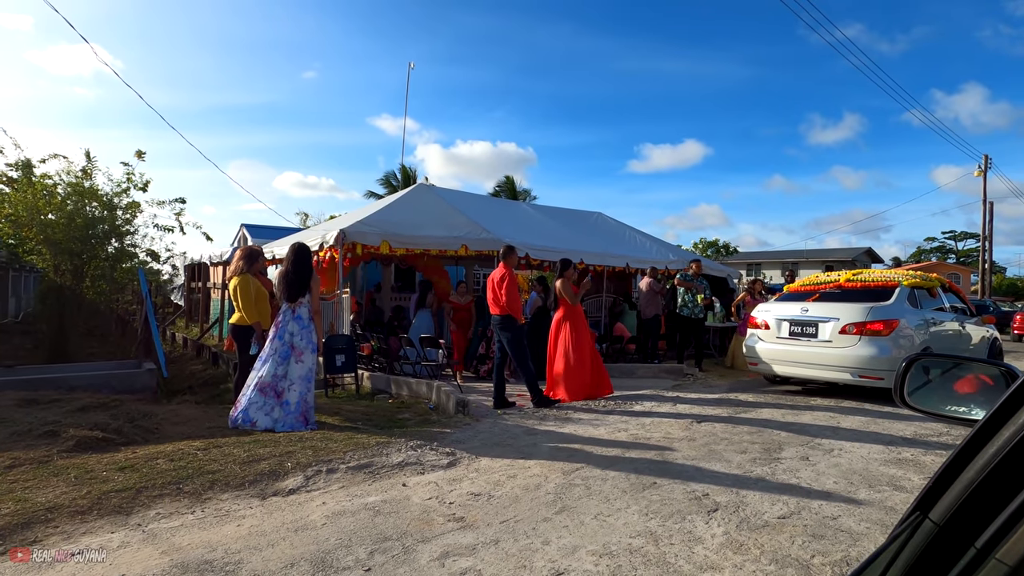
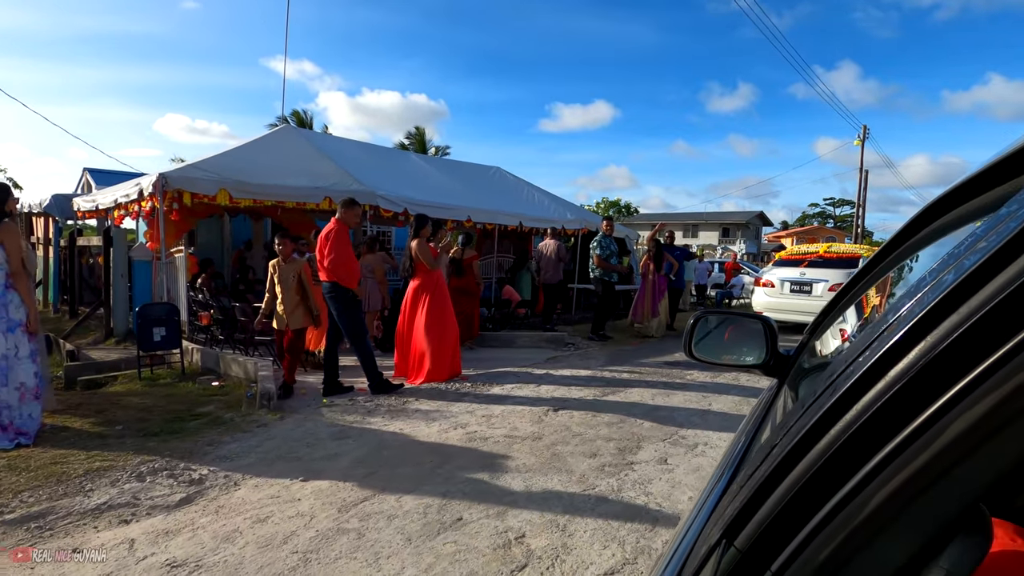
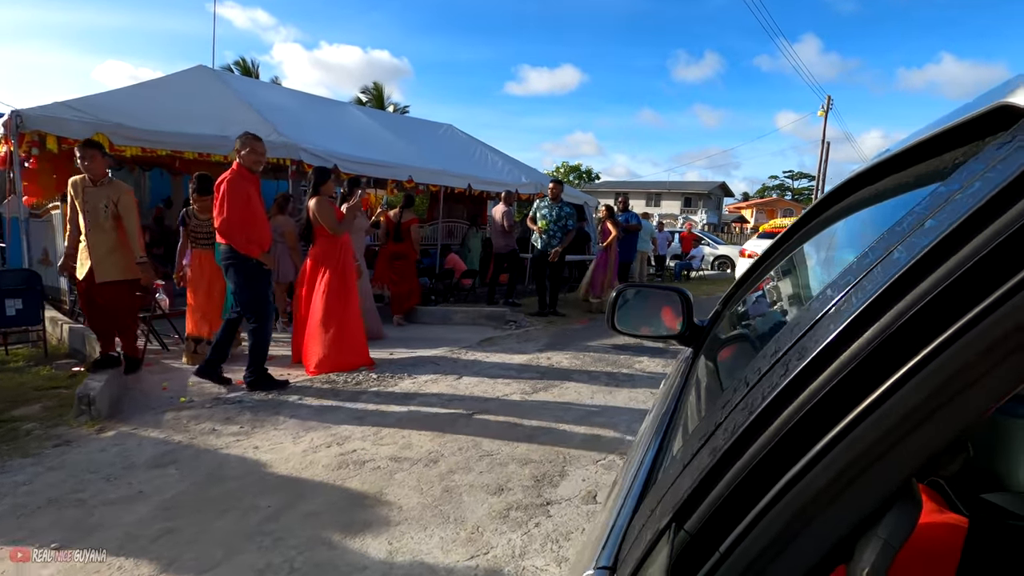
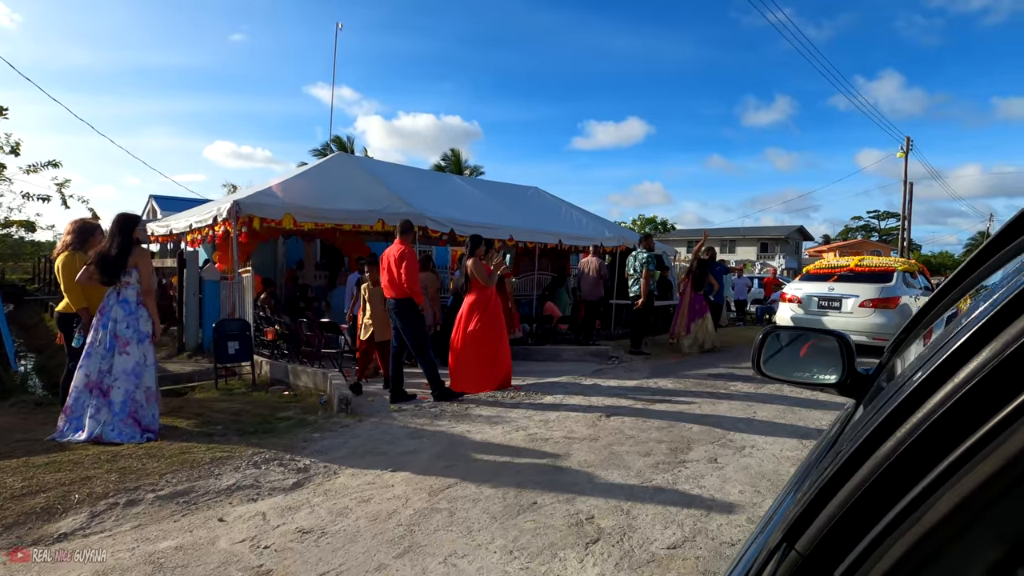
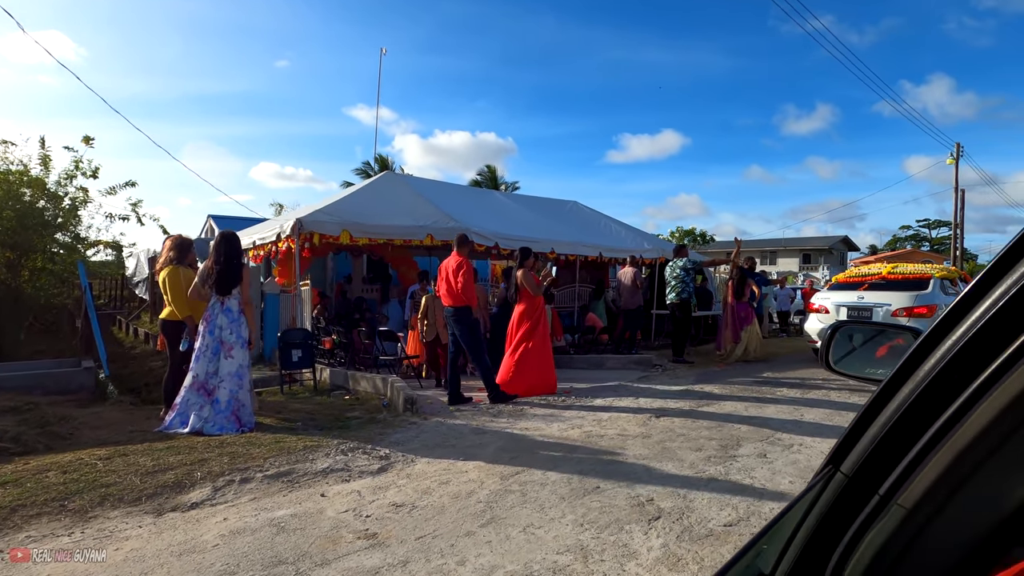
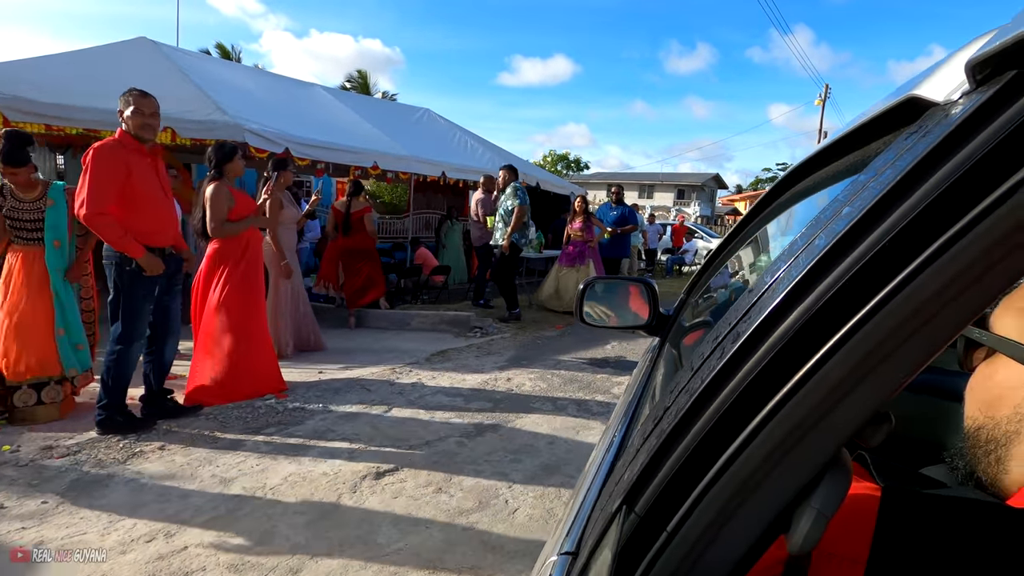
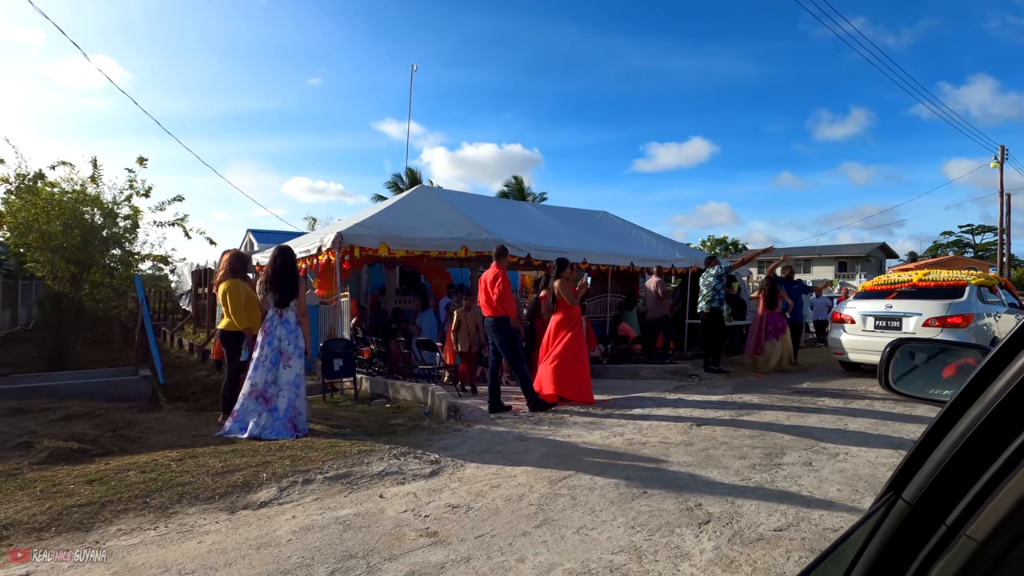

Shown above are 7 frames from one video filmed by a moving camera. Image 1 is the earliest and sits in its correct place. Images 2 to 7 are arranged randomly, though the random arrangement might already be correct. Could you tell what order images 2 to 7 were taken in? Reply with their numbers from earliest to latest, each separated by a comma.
7, 5, 4, 2, 3, 6
